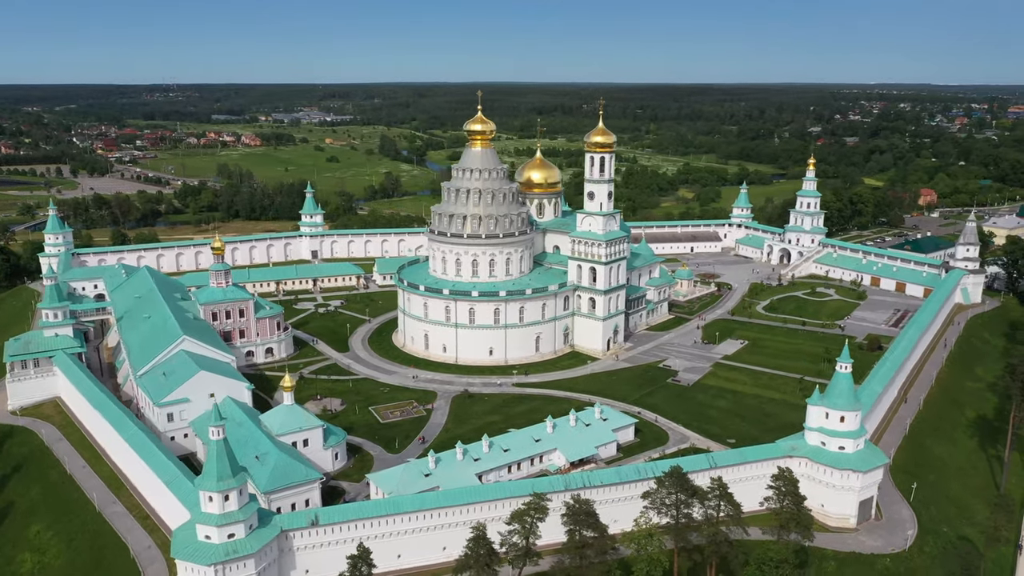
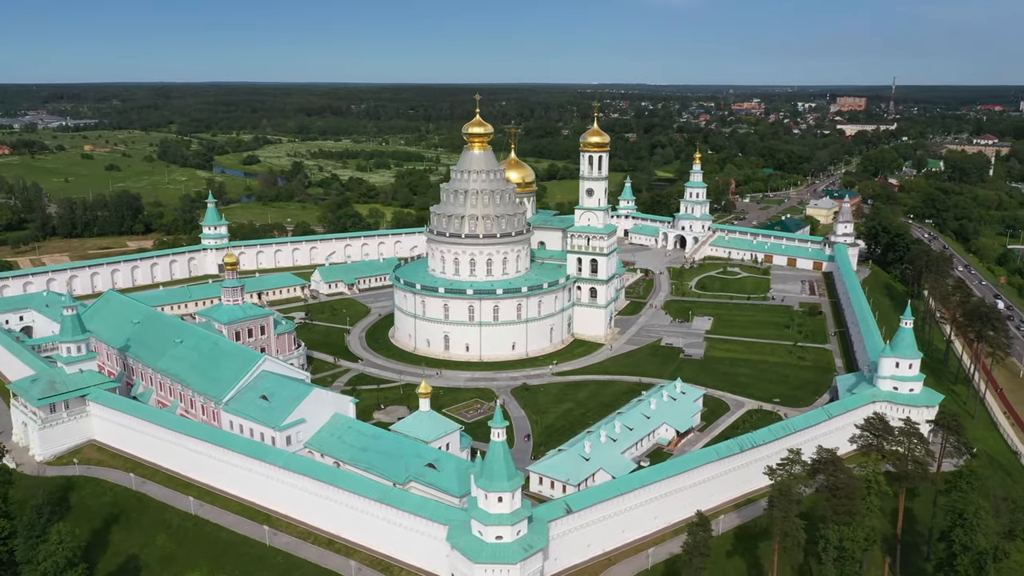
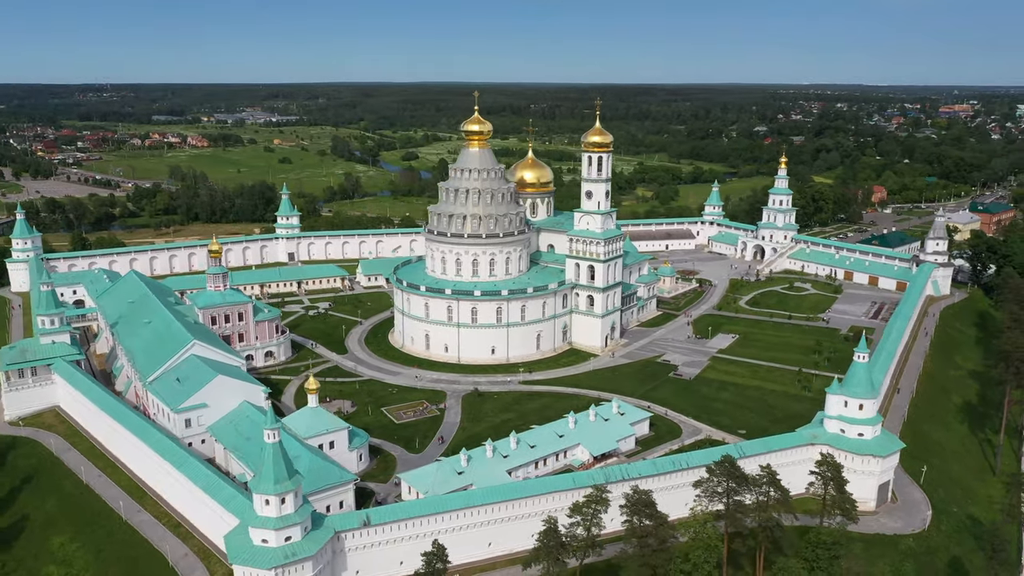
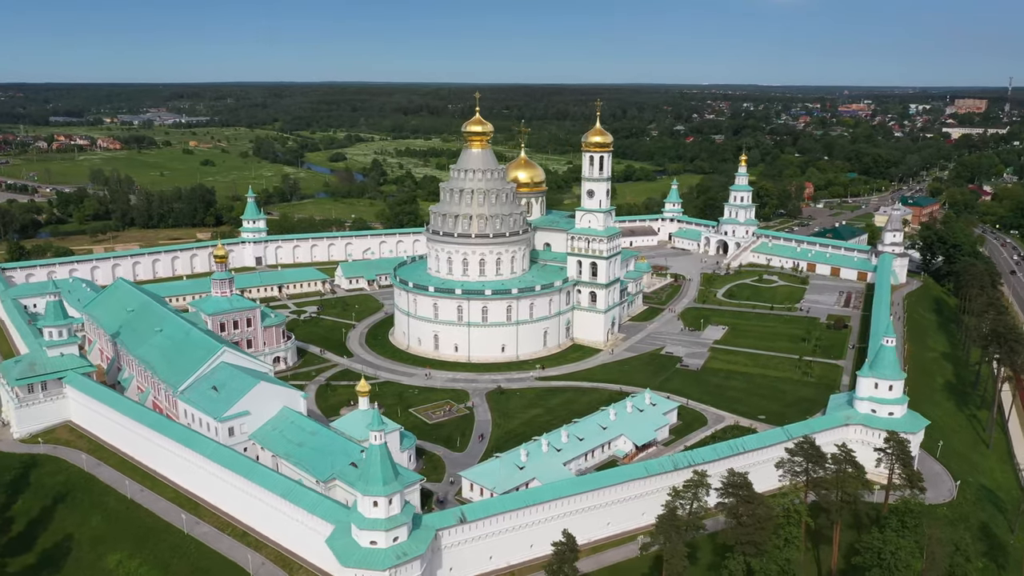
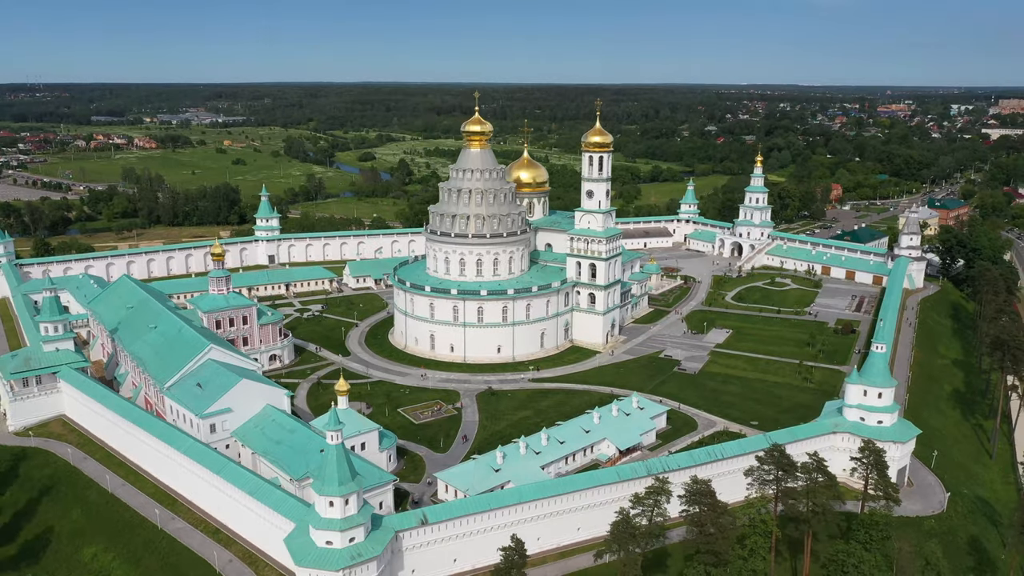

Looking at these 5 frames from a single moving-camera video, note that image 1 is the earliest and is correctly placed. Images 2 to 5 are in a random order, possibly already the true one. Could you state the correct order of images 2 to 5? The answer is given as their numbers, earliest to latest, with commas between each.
3, 5, 4, 2
